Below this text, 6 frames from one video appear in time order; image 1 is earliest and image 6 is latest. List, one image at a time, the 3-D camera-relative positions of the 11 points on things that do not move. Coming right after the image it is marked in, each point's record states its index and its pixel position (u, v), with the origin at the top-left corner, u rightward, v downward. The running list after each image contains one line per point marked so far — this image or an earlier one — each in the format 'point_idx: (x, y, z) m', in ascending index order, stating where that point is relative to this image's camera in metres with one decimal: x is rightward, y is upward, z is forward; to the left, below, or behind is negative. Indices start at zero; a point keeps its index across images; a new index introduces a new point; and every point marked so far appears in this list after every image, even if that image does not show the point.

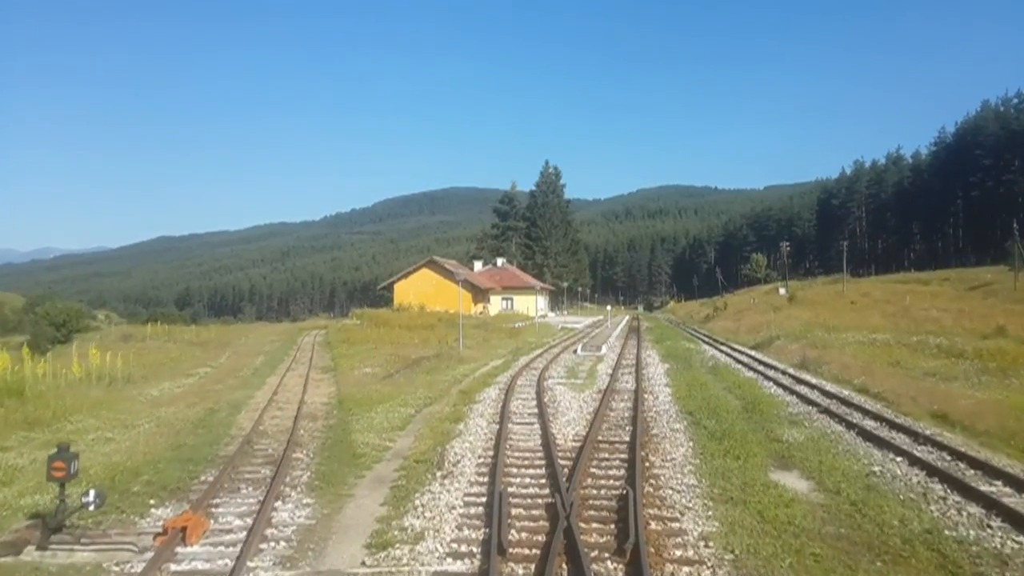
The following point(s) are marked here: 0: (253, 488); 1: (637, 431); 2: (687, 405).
0: (-3.2, -2.4, +11.2) m
1: (+2.0, -2.3, +14.5) m
2: (+3.5, -2.4, +18.7) m
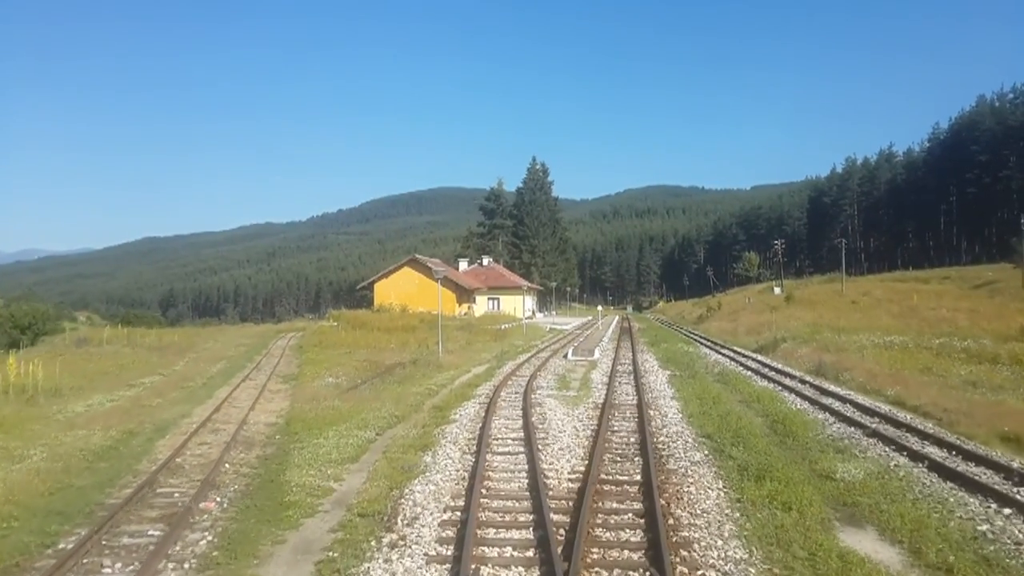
0: (-3.4, -2.4, +8.0) m
1: (+1.7, -2.2, +11.4) m
2: (+3.2, -2.3, +15.6) m
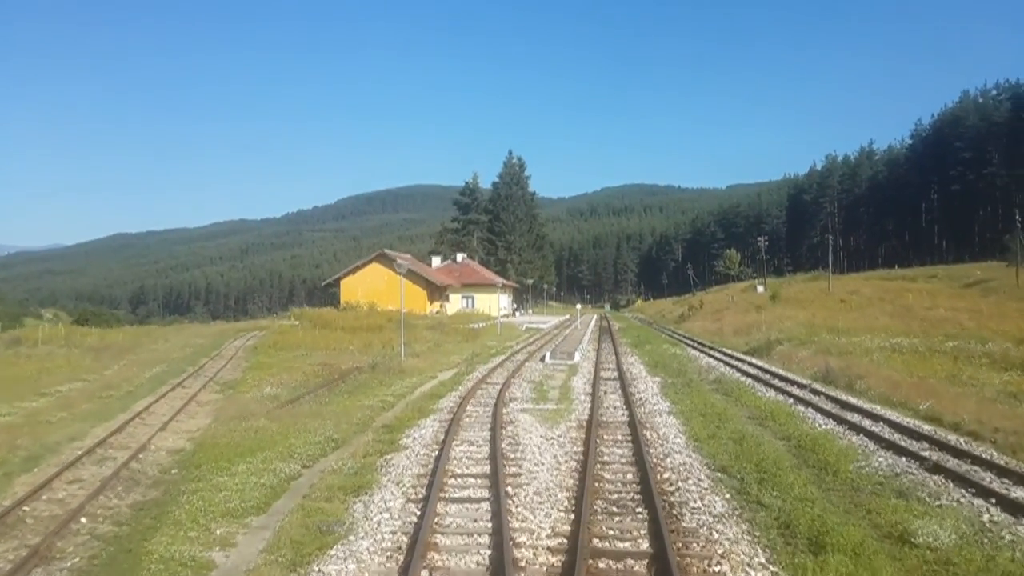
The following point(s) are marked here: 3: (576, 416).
0: (-3.7, -2.3, +4.7) m
1: (+1.3, -2.2, +8.2) m
2: (+2.7, -2.3, +12.5) m
3: (+1.2, -2.3, +16.7) m
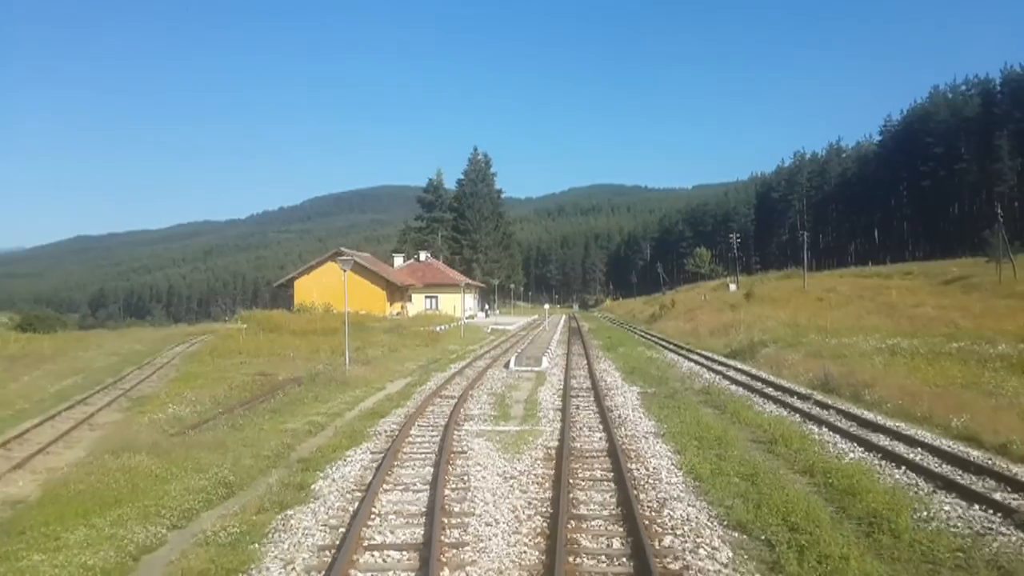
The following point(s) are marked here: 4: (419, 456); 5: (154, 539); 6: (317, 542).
0: (-4.0, -2.3, +1.5) m
1: (+0.9, -2.1, +5.2) m
2: (+2.2, -2.2, +9.5) m
3: (+0.5, -2.3, +13.7) m
4: (-1.3, -2.3, +12.2) m
5: (-3.3, -2.2, +8.3) m
6: (-1.7, -2.2, +8.0) m
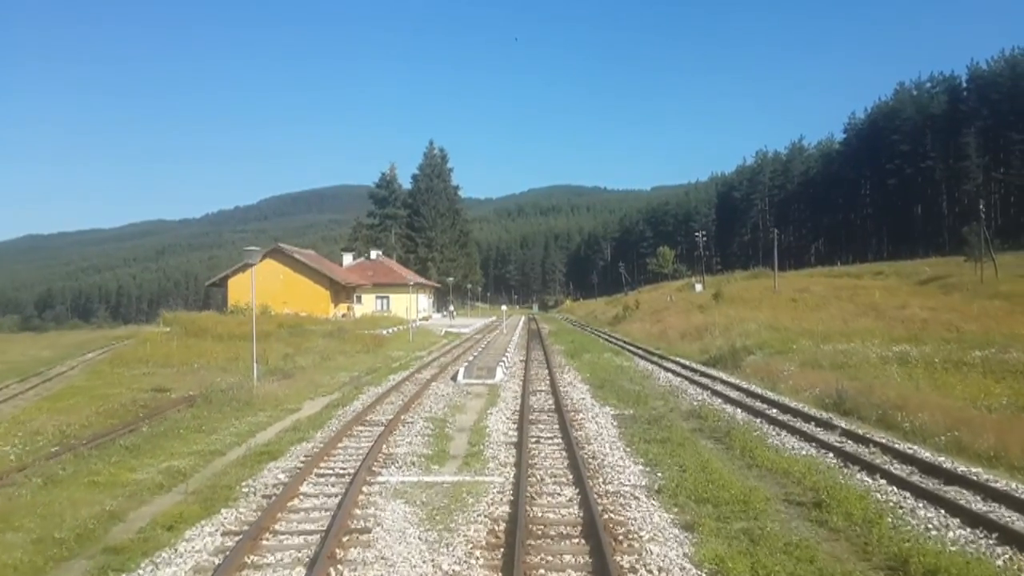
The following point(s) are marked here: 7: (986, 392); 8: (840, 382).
0: (-4.1, -2.2, -2.8) m
1: (+0.6, -2.0, +1.0) m
2: (+1.6, -2.1, +5.4) m
3: (-0.2, -2.2, +9.5) m
4: (-1.9, -2.2, +7.9) m
5: (-3.7, -2.2, +4.0) m
6: (-2.1, -2.1, +3.8) m
7: (+8.8, -1.9, +17.0) m
8: (+7.2, -2.0, +20.0) m
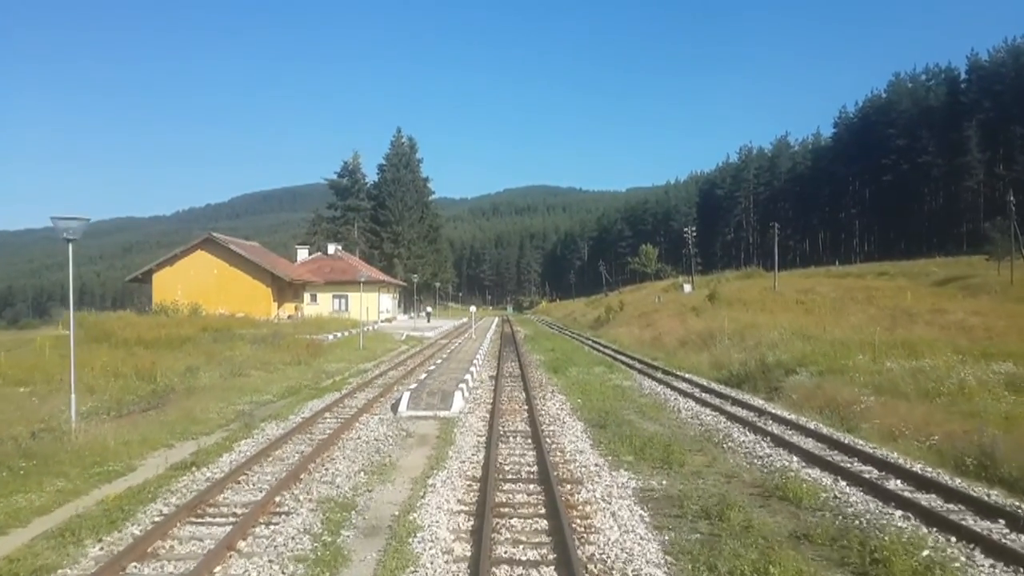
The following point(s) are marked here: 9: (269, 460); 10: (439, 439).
0: (-4.1, -2.1, -9.7) m
1: (+0.5, -1.9, -5.7) m
2: (+1.5, -2.0, -1.3) m
3: (-0.5, -2.1, +2.8) m
4: (-2.1, -2.1, +1.1) m
5: (-3.9, -2.0, -2.8) m
6: (-2.3, -2.0, -3.0) m
7: (+8.3, -1.8, +10.5) m
8: (+6.6, -1.9, +13.5) m
9: (-3.0, -2.3, +12.3) m
10: (-1.0, -2.3, +14.0) m
